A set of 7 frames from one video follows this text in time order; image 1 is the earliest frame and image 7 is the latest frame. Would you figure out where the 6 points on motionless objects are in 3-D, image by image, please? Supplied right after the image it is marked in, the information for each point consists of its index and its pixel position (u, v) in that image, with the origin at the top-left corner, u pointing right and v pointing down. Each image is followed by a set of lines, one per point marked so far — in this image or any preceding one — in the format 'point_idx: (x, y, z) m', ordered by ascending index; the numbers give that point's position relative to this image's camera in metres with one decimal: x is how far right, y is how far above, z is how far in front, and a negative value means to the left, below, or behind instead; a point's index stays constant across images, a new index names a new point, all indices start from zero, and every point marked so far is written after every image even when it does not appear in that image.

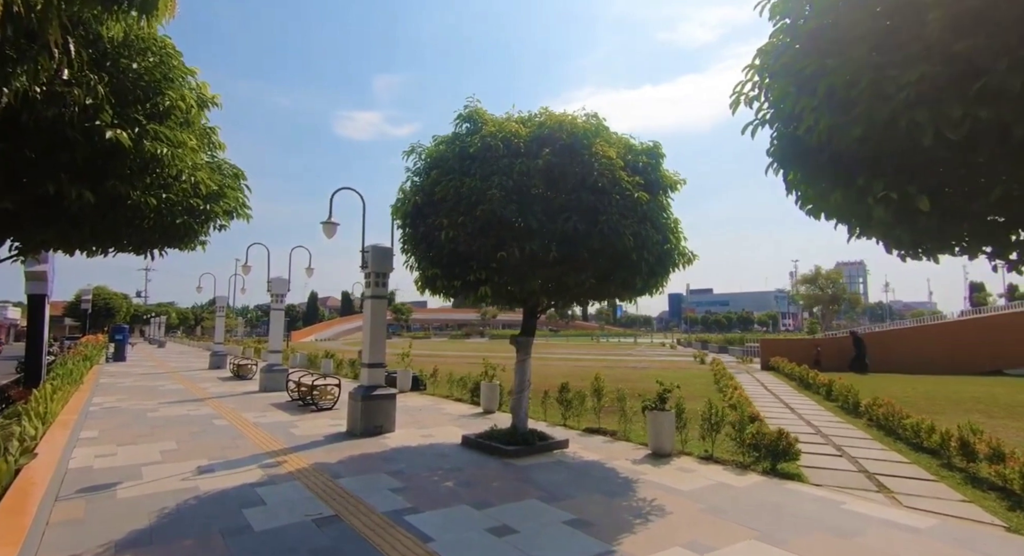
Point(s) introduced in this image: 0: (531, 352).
0: (+0.3, -1.2, +9.1) m
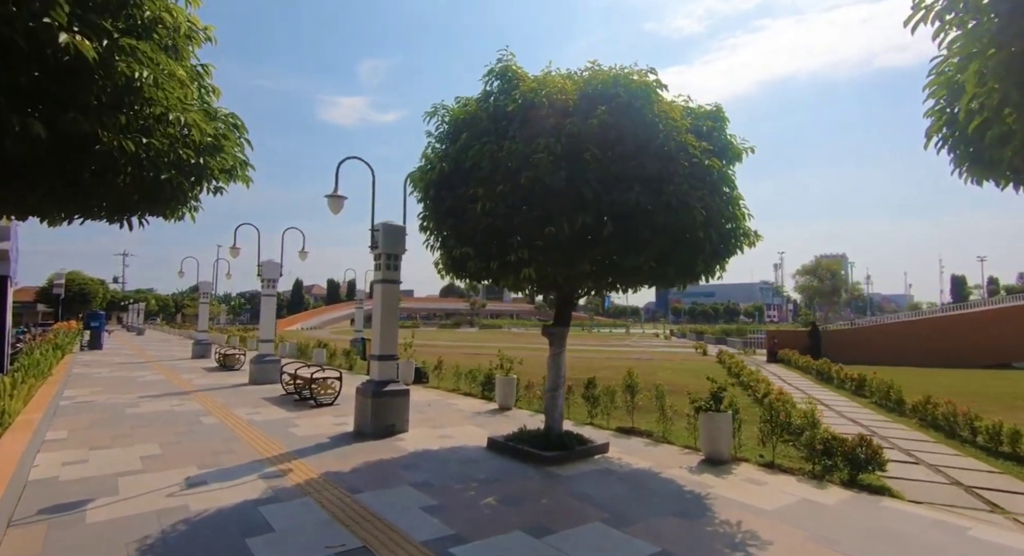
0: (+0.8, -1.0, +8.1) m
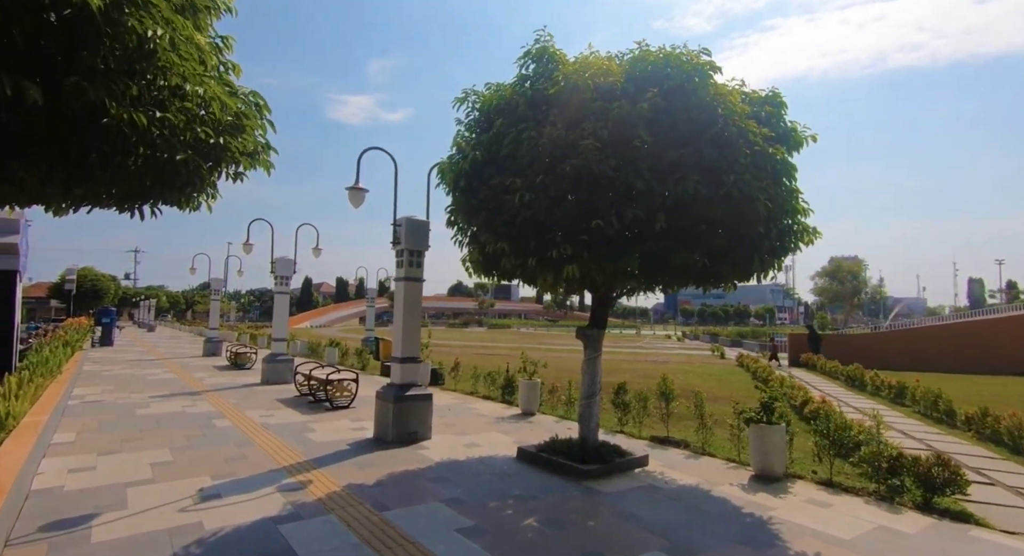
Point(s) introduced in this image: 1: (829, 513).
0: (+1.2, -0.9, +7.5) m
1: (+3.1, -2.3, +5.4) m
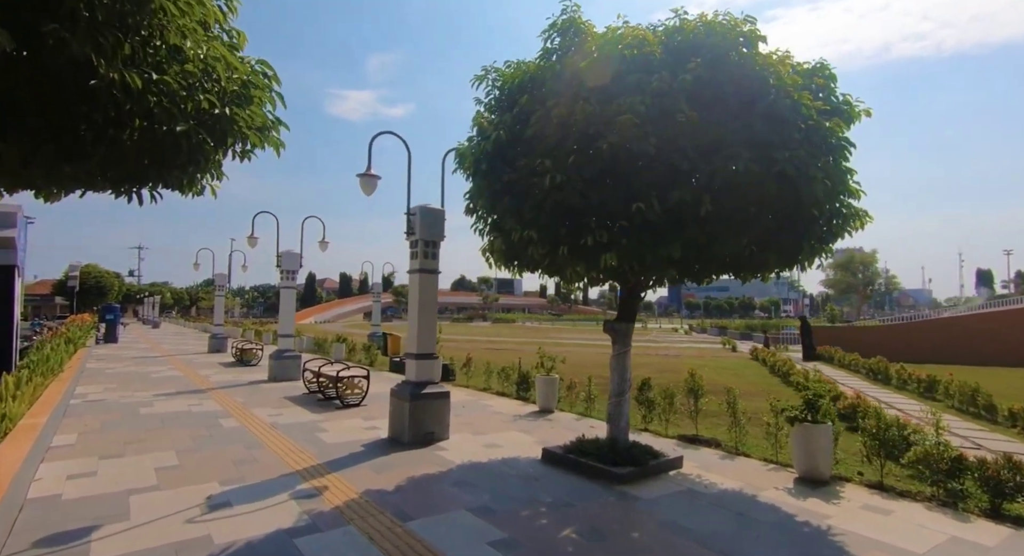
0: (+1.5, -0.8, +7.1) m
1: (+3.4, -2.2, +4.9) m
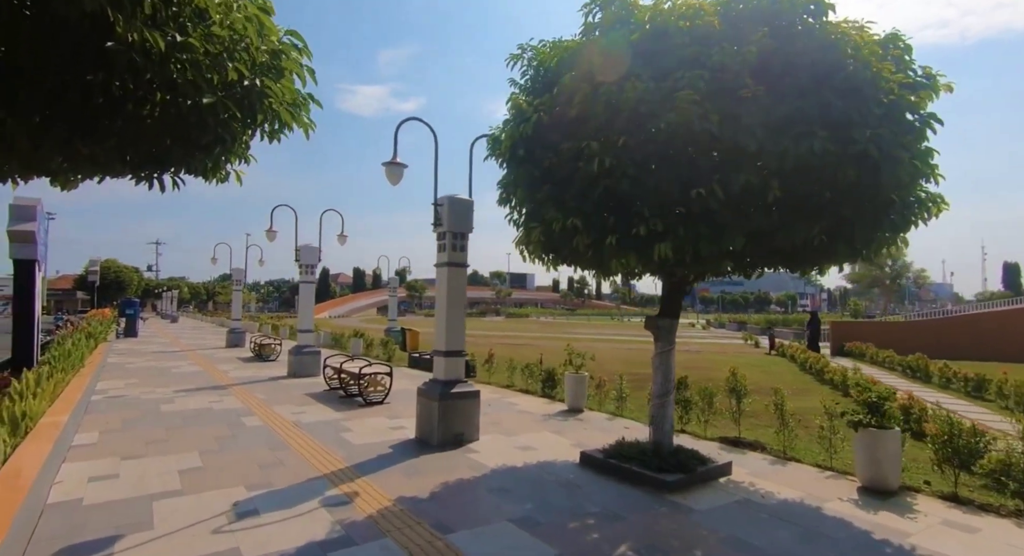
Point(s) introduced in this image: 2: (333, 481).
0: (+1.9, -0.7, +6.7) m
1: (+3.8, -2.1, +4.5) m
2: (-1.9, -2.1, +5.8) m
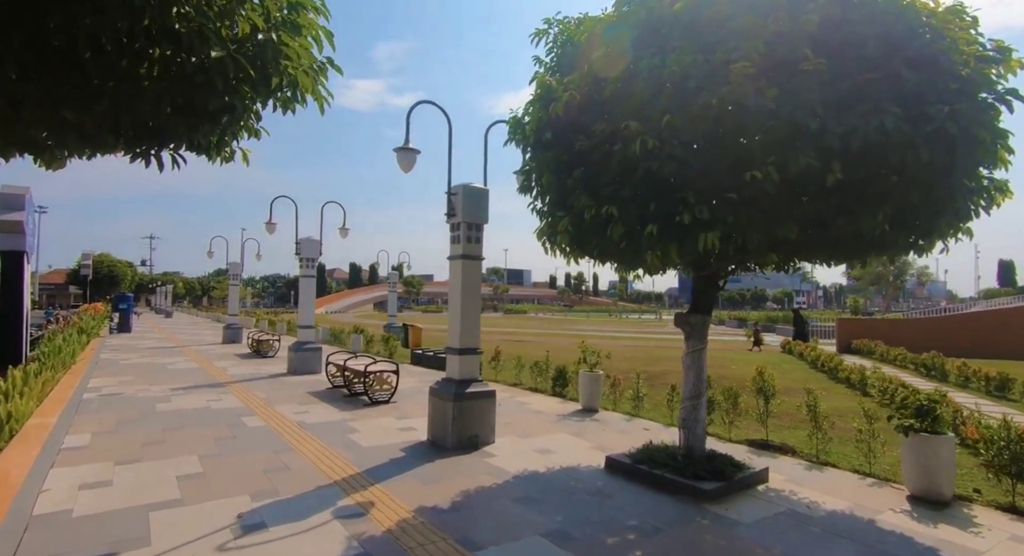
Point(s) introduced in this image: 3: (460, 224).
0: (+2.2, -0.7, +6.3) m
1: (+4.0, -2.1, +4.1) m
2: (-1.6, -2.1, +5.4) m
3: (-0.7, +0.7, +7.5) m
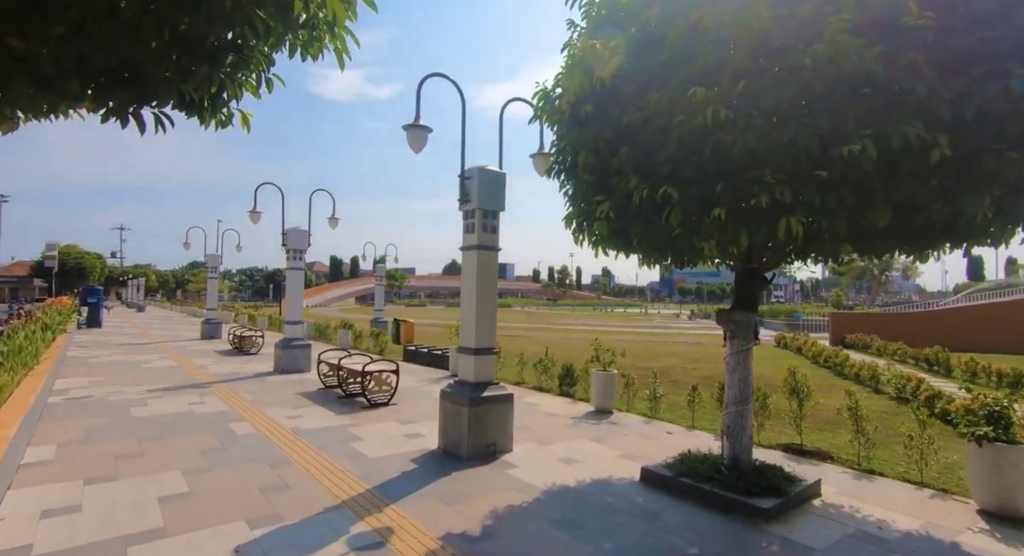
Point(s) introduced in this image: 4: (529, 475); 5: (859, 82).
0: (+2.5, -0.6, +5.7) m
1: (+4.4, -2.0, +3.6) m
2: (-1.3, -2.0, +4.7) m
3: (-0.5, +0.8, +6.8) m
4: (+0.2, -2.1, +5.8) m
5: (+2.2, +1.2, +3.6) m
